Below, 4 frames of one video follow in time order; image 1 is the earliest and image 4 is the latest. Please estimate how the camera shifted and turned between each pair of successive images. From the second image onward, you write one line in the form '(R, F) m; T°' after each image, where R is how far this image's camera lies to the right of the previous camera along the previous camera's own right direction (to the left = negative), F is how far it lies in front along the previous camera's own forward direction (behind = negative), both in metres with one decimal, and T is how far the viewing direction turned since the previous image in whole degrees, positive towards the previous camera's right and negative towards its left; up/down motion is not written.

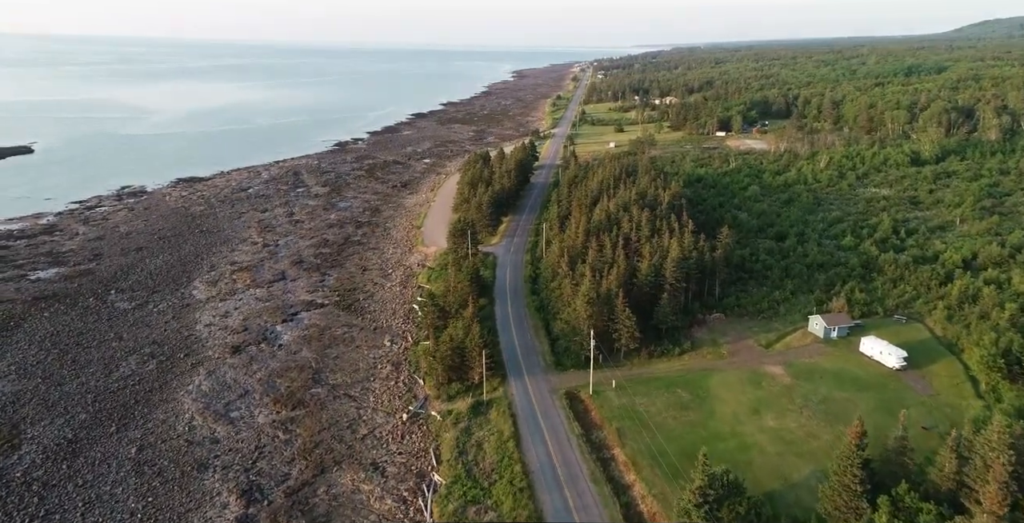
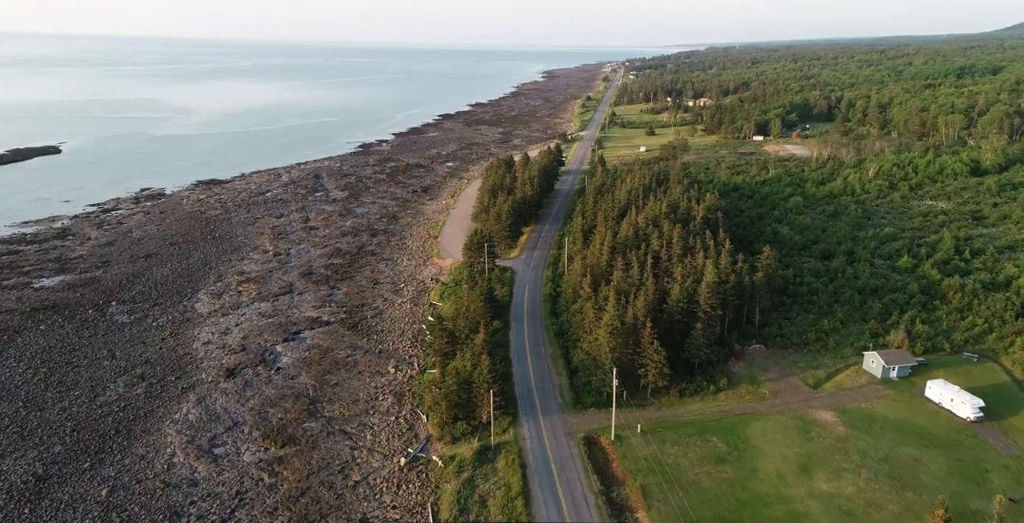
(+0.7, +4.3) m; -2°
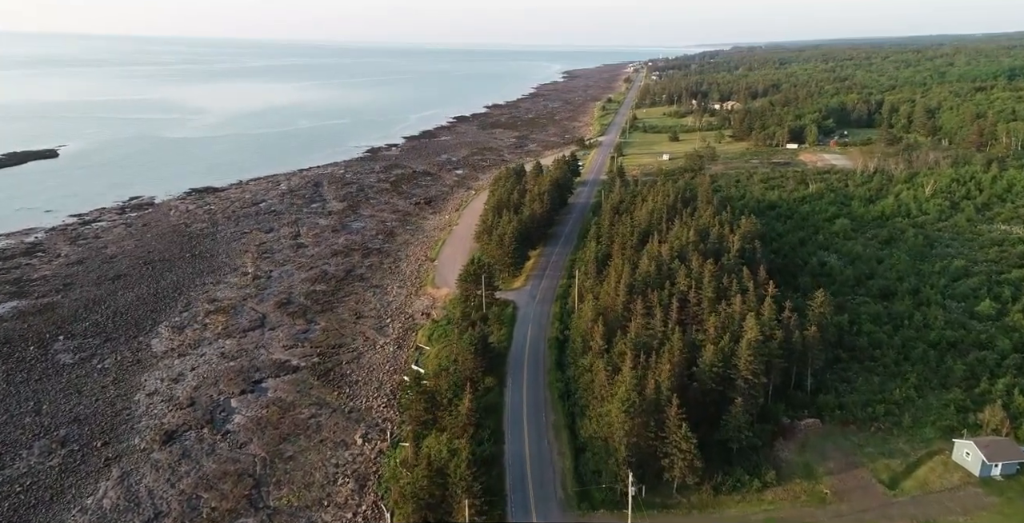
(+1.2, +8.0) m; -2°
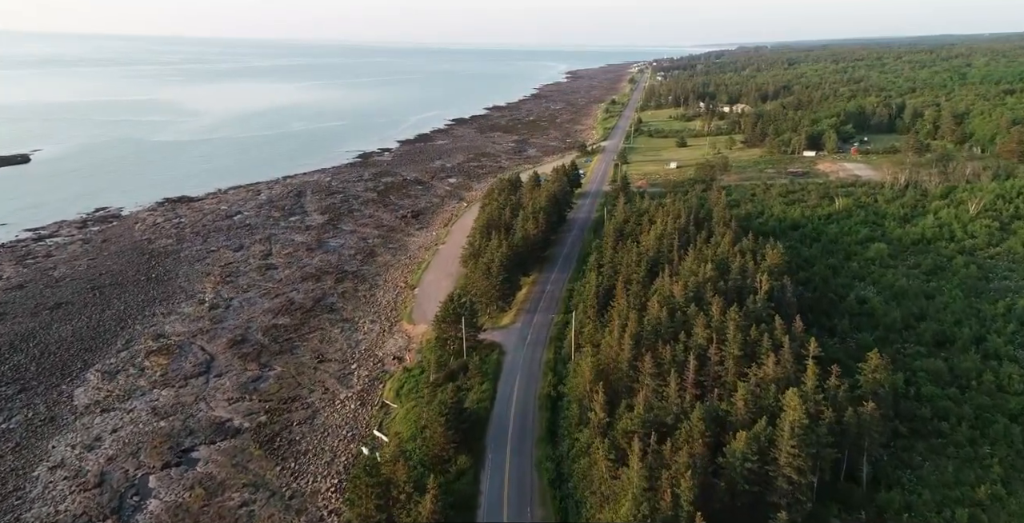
(+1.0, +7.5) m; 0°
